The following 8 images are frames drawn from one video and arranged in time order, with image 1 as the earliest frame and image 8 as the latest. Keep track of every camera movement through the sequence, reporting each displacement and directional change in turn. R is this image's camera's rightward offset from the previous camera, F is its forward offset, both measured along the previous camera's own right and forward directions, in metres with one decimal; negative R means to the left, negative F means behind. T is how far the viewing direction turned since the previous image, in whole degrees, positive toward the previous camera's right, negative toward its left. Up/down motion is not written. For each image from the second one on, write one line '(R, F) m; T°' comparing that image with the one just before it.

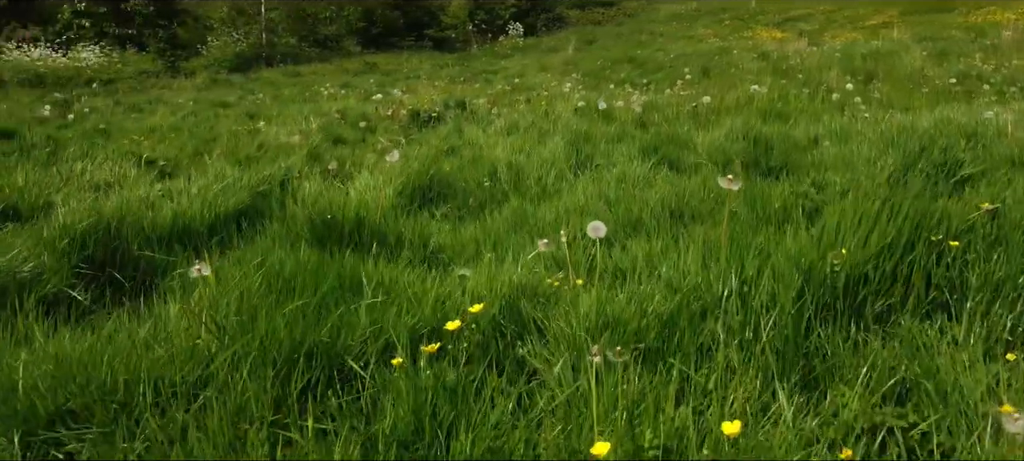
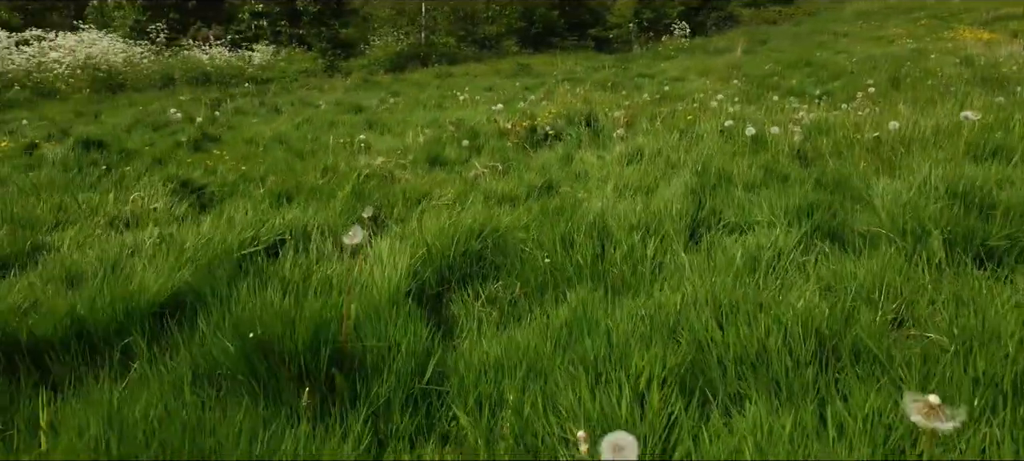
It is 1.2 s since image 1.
(+0.3, +1.1) m; -11°
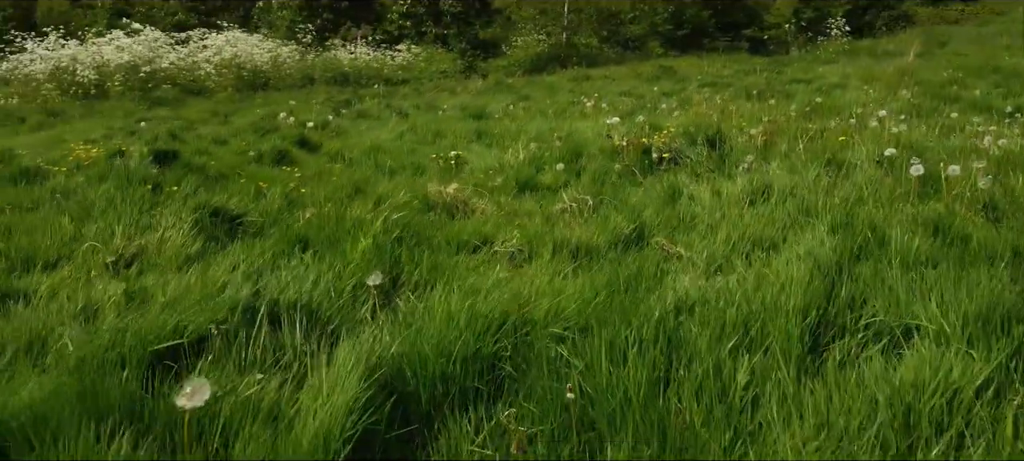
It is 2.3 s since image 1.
(+0.3, +0.9) m; -10°
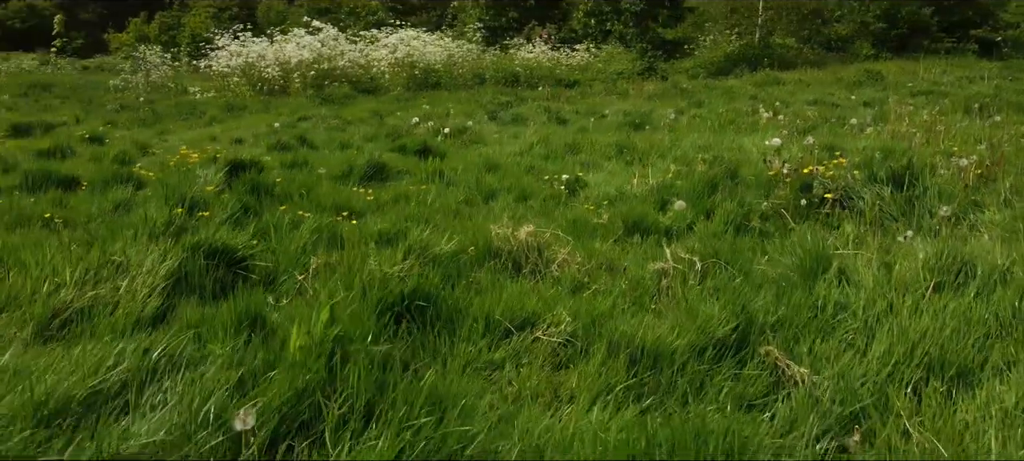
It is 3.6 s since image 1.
(+0.4, +1.1) m; -13°
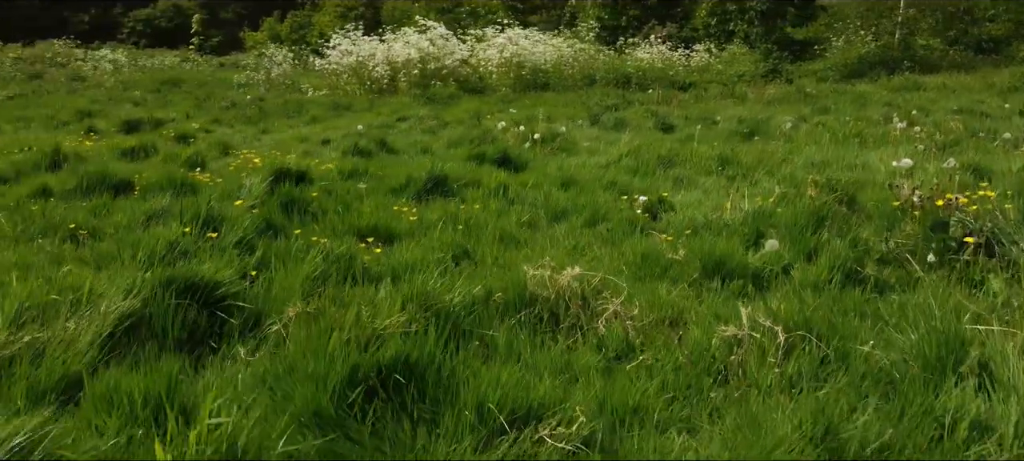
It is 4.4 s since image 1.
(+0.3, +0.7) m; -8°
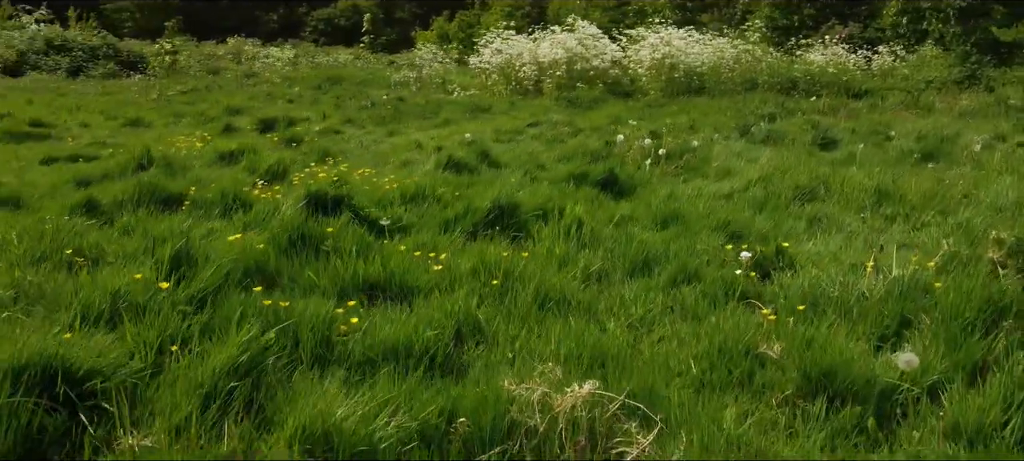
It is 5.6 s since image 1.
(+0.4, +0.9) m; -11°
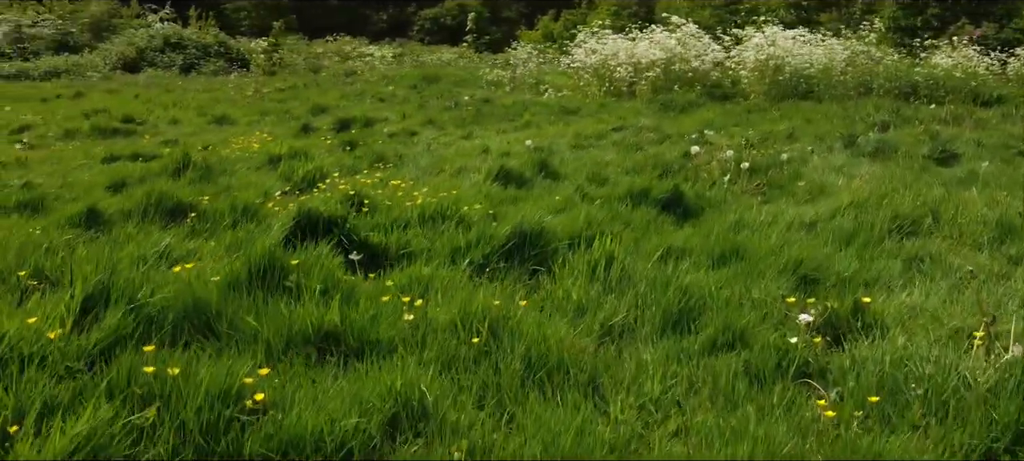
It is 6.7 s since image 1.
(+0.3, +0.7) m; -7°
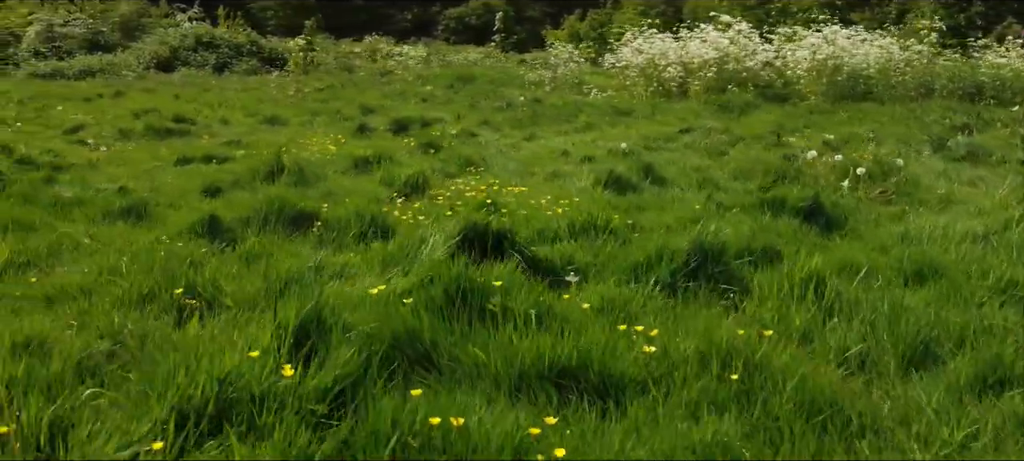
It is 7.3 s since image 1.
(-0.7, +0.3) m; -1°
